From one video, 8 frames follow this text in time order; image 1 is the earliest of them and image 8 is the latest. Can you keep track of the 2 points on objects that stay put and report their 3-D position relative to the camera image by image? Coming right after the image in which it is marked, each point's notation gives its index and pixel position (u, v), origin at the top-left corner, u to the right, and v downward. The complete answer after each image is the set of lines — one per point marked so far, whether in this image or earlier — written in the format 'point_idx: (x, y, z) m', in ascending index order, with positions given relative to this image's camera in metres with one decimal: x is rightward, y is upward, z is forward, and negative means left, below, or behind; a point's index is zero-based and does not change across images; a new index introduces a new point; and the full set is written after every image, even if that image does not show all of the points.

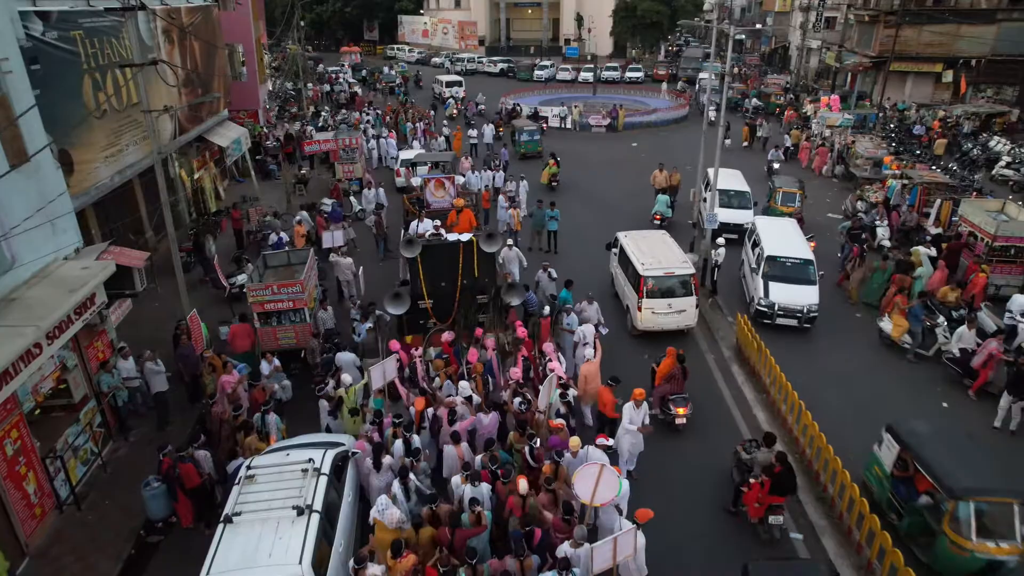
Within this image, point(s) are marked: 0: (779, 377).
0: (+4.6, -1.5, +11.2) m
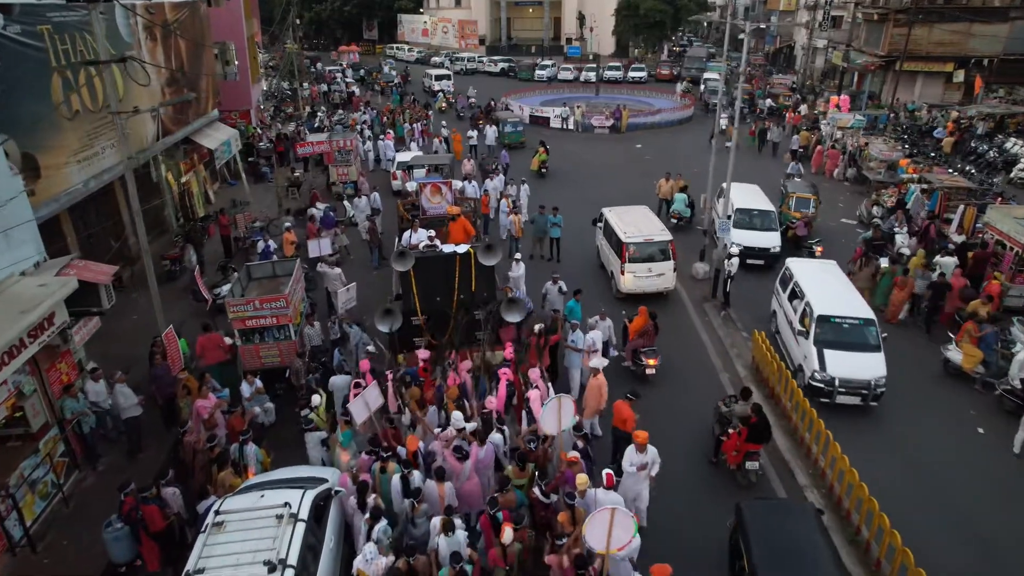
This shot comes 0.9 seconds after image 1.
0: (+4.6, -1.8, +10.3) m
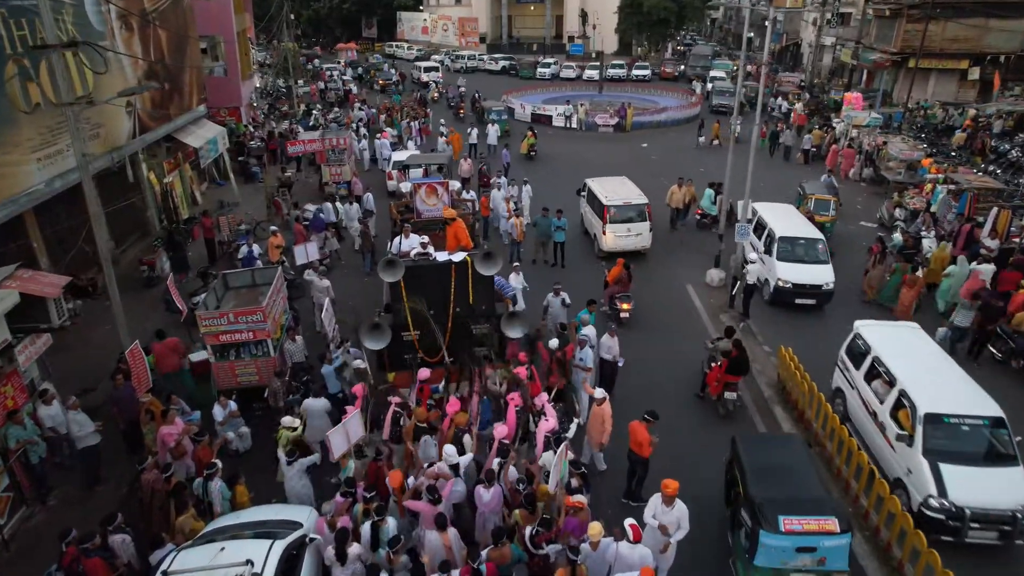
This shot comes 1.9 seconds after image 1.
0: (+4.7, -2.0, +9.2) m
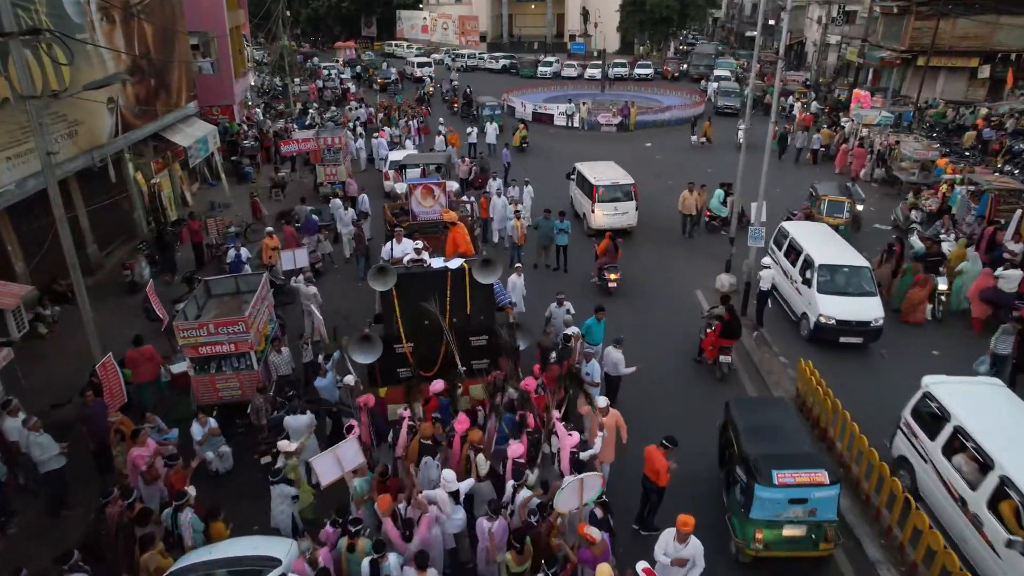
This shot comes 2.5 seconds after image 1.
0: (+4.7, -2.1, +8.5) m
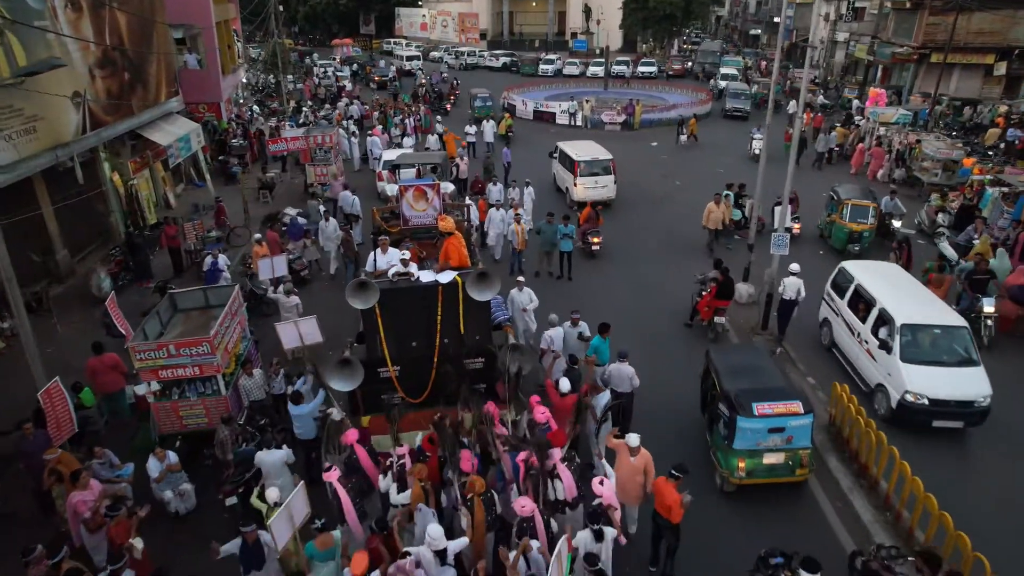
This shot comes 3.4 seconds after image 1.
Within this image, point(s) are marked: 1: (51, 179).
0: (+4.7, -2.3, +7.4) m
1: (-10.3, +2.4, +14.4) m
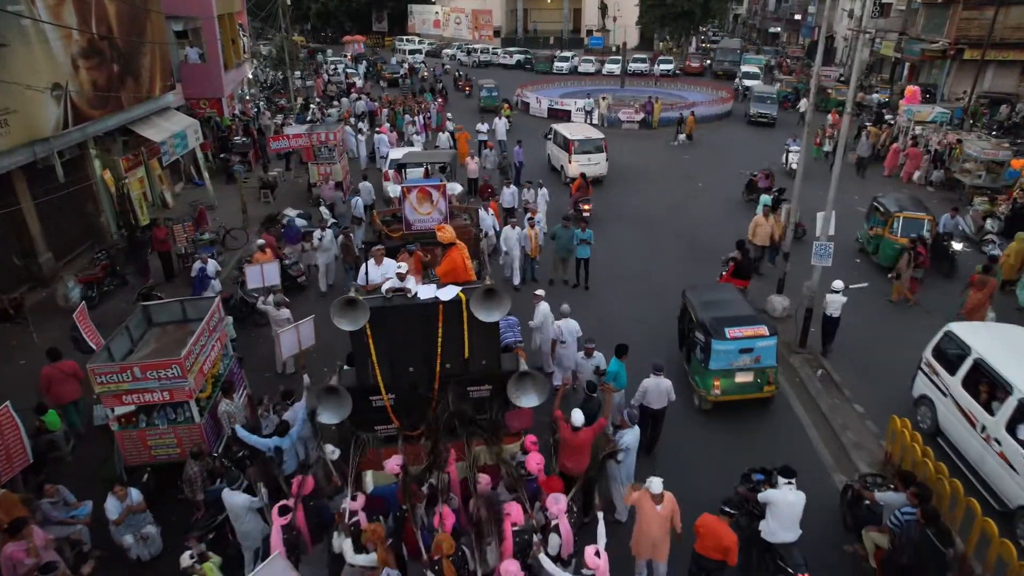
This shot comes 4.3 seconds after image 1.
0: (+4.8, -2.6, +6.2) m
1: (-10.0, +2.3, +13.5) m
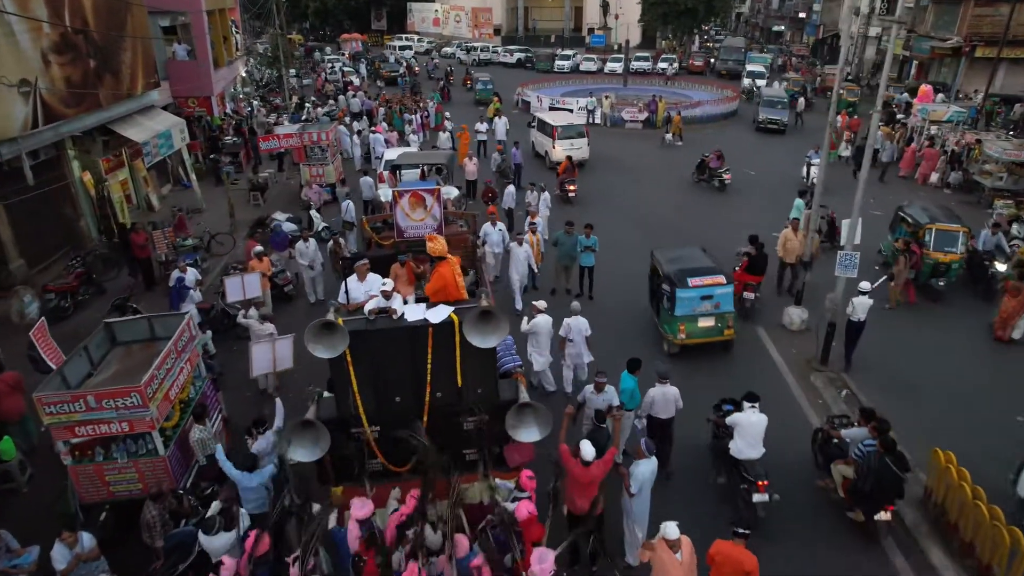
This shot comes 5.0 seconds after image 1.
0: (+4.8, -2.8, +5.4) m
1: (-10.0, +2.1, +12.7) m
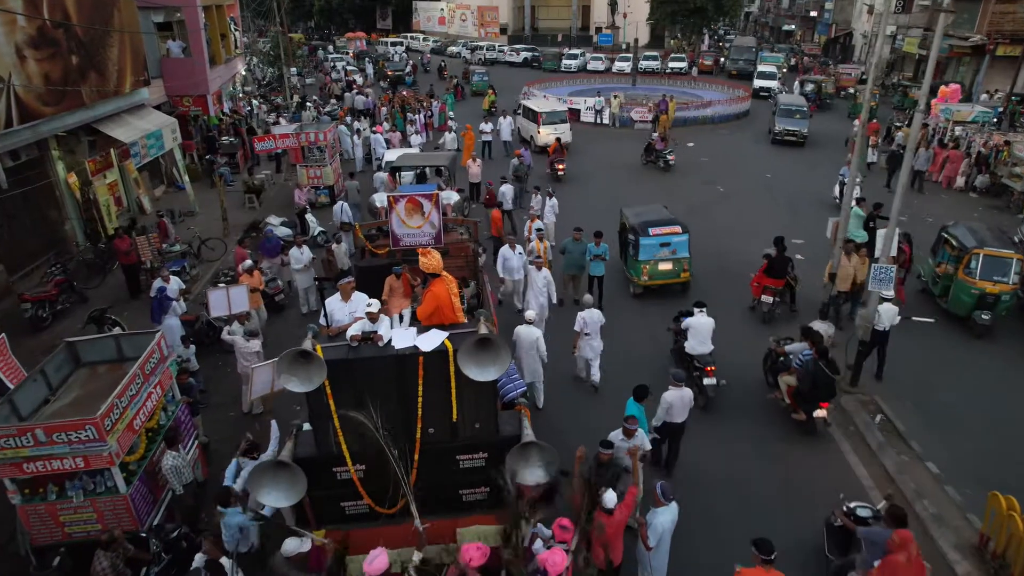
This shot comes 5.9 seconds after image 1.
0: (+4.8, -3.0, +4.6) m
1: (-9.9, +2.0, +12.0) m
